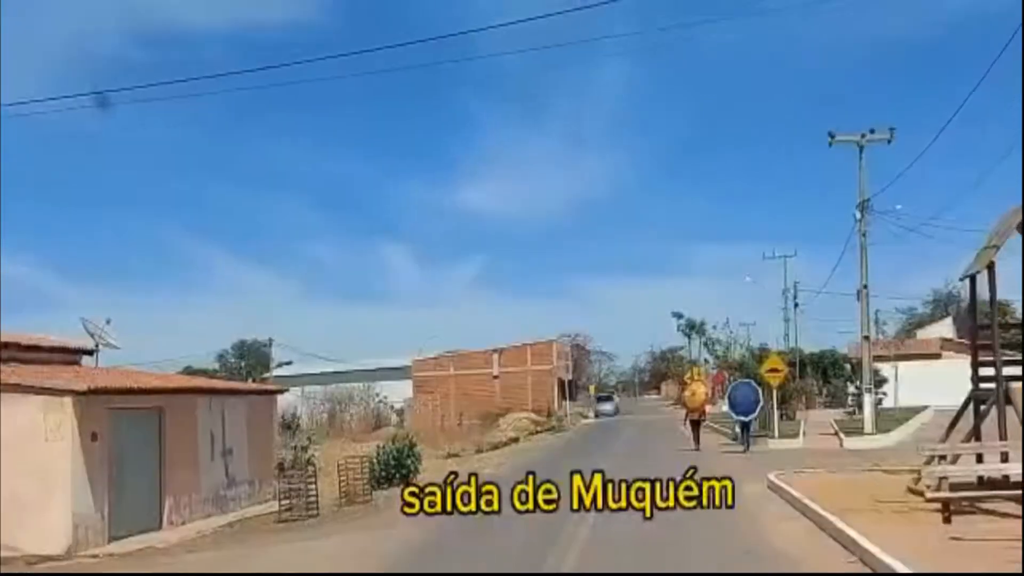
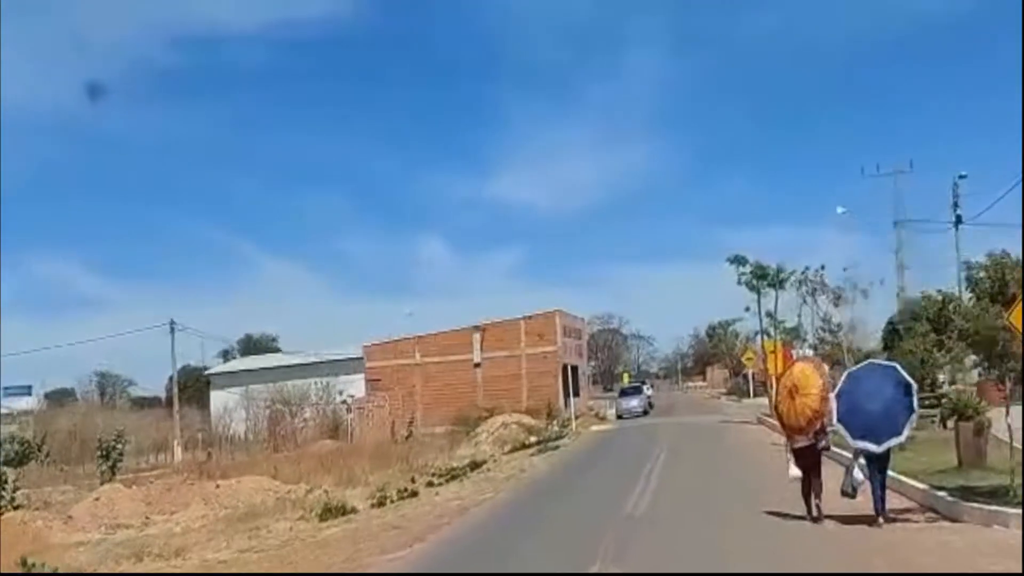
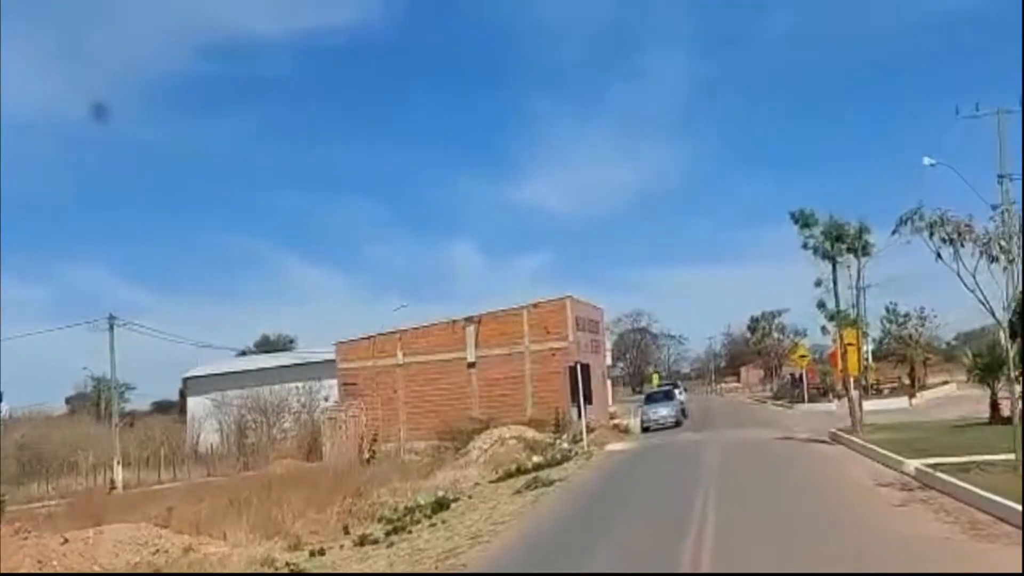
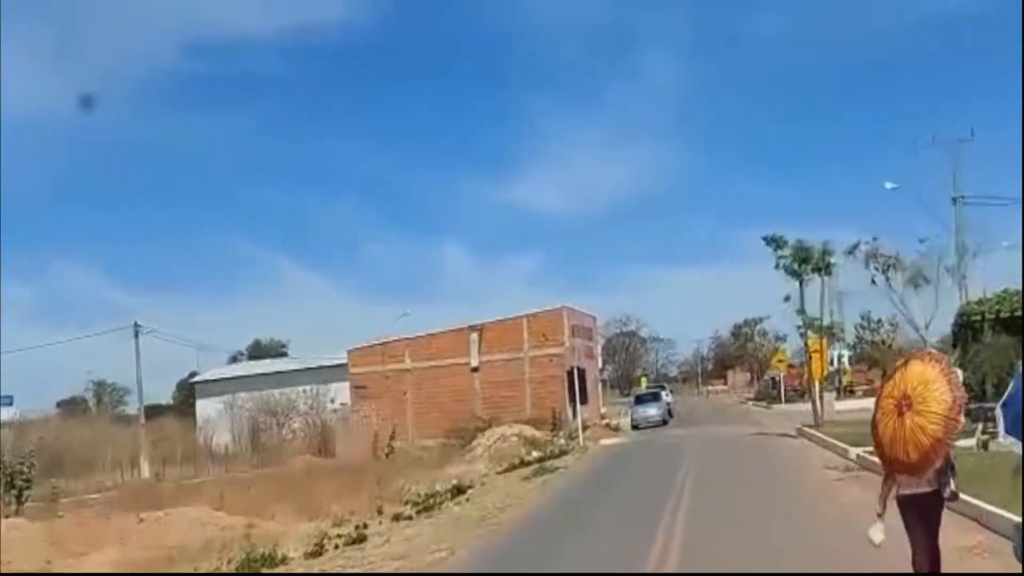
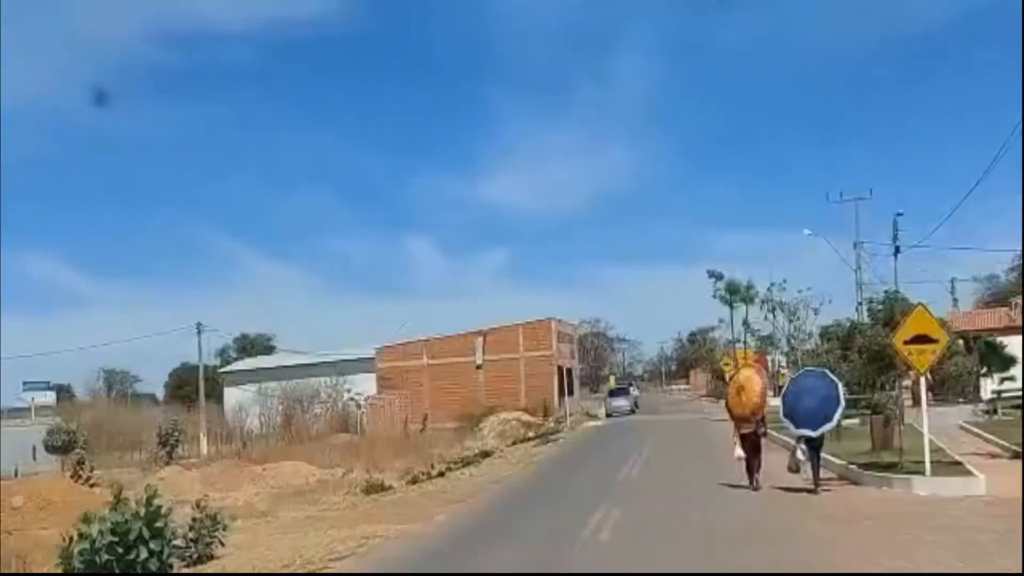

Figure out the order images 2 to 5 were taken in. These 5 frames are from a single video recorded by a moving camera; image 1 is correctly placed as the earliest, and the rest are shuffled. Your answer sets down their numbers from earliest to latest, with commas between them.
5, 2, 4, 3
